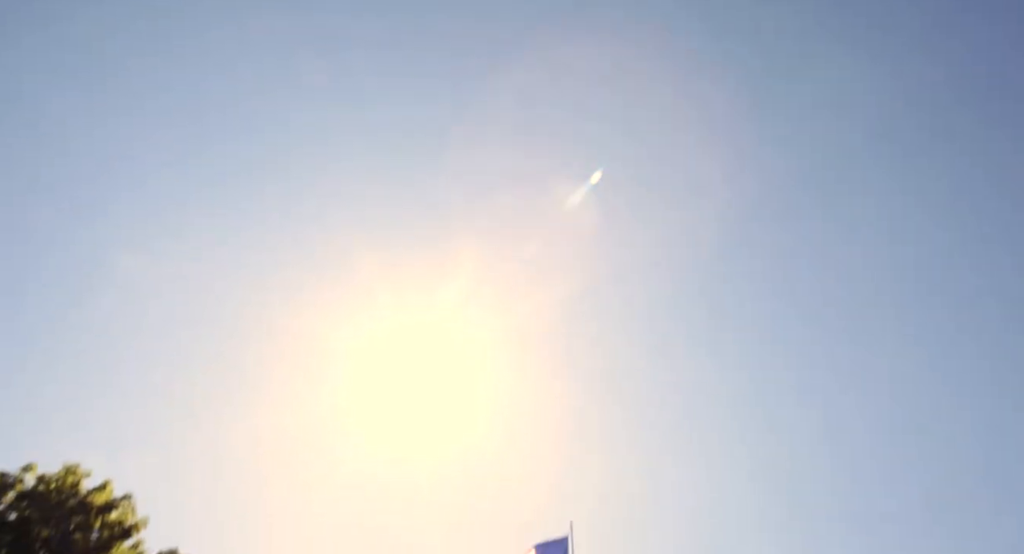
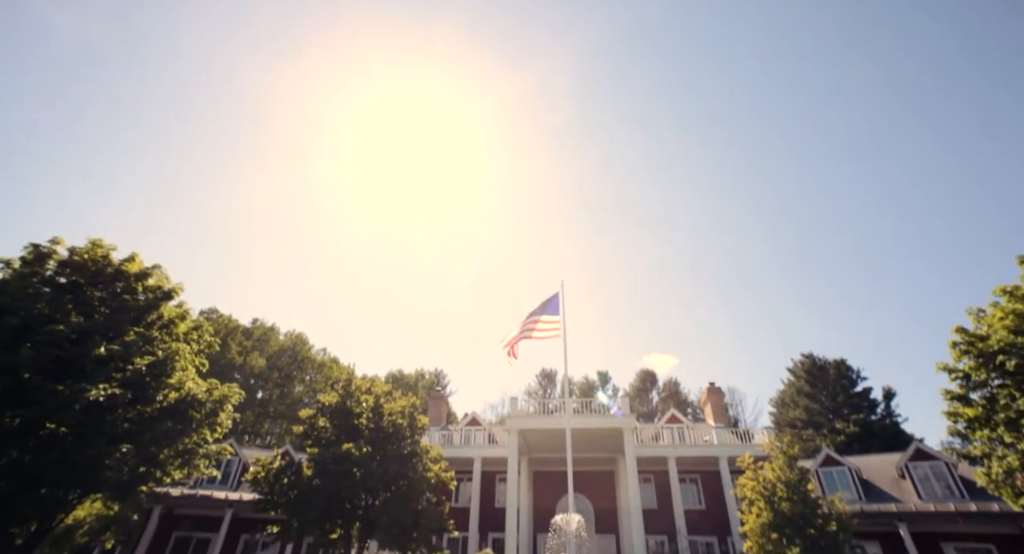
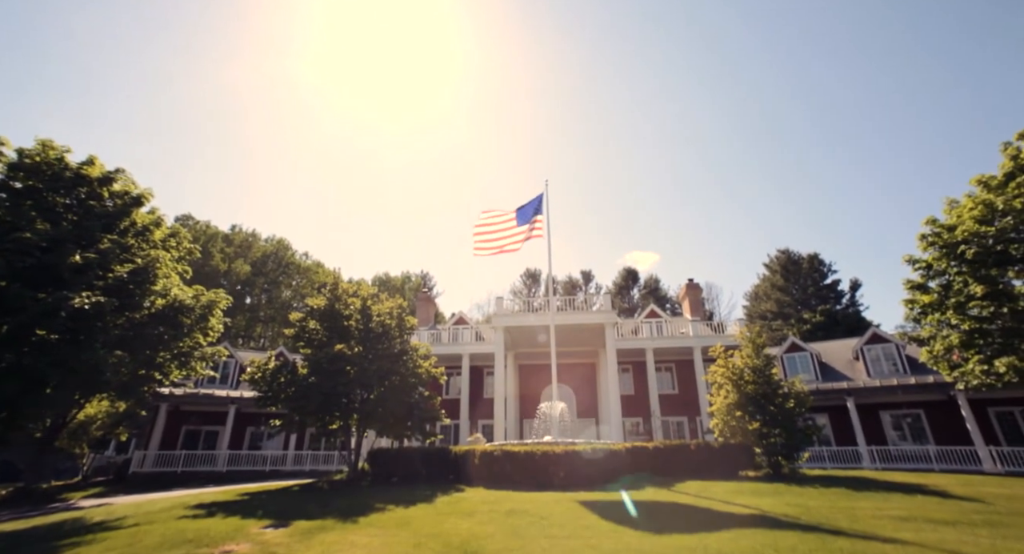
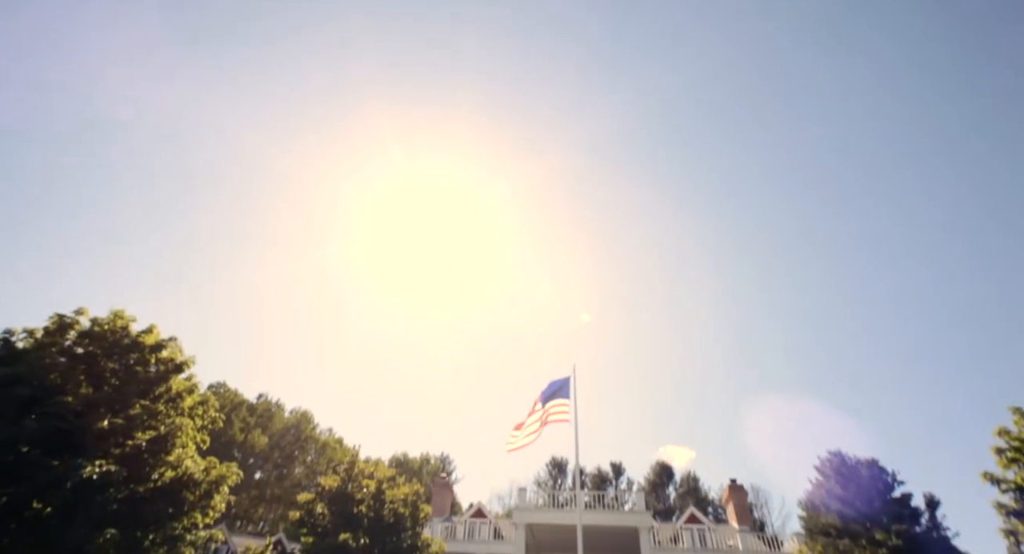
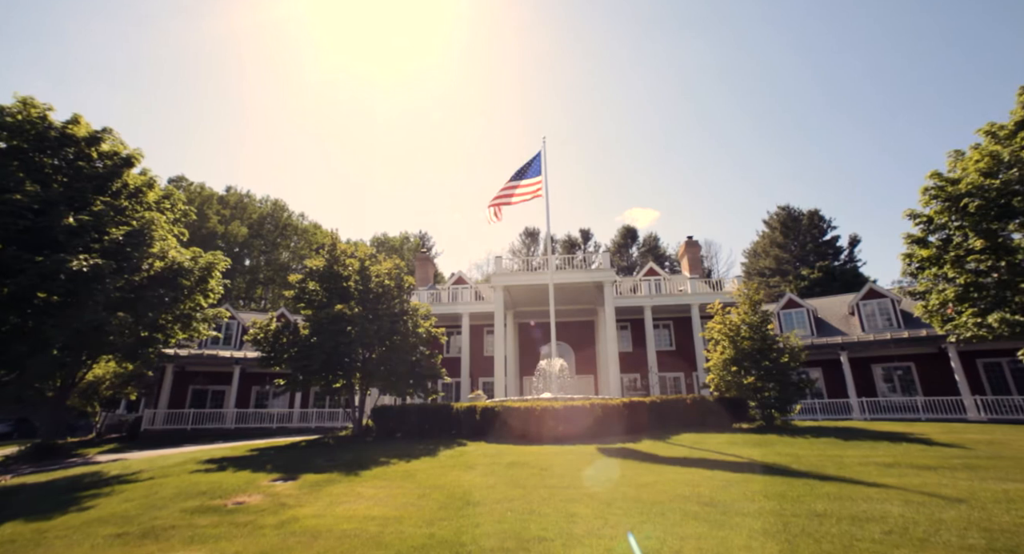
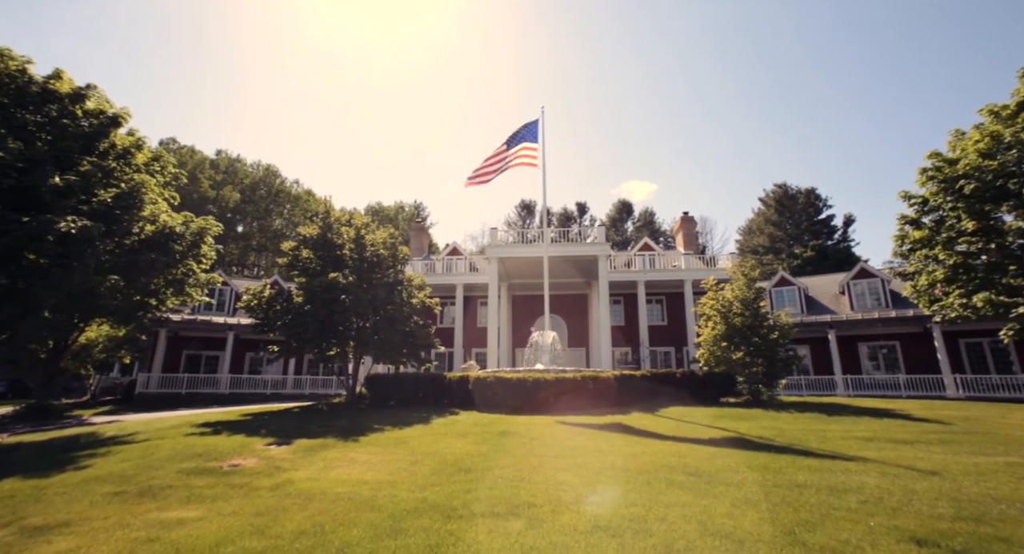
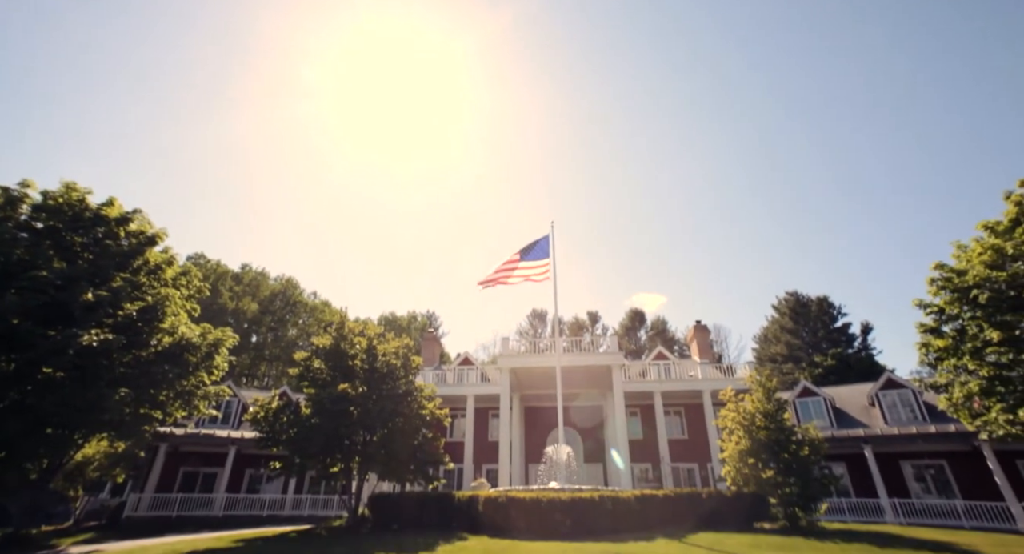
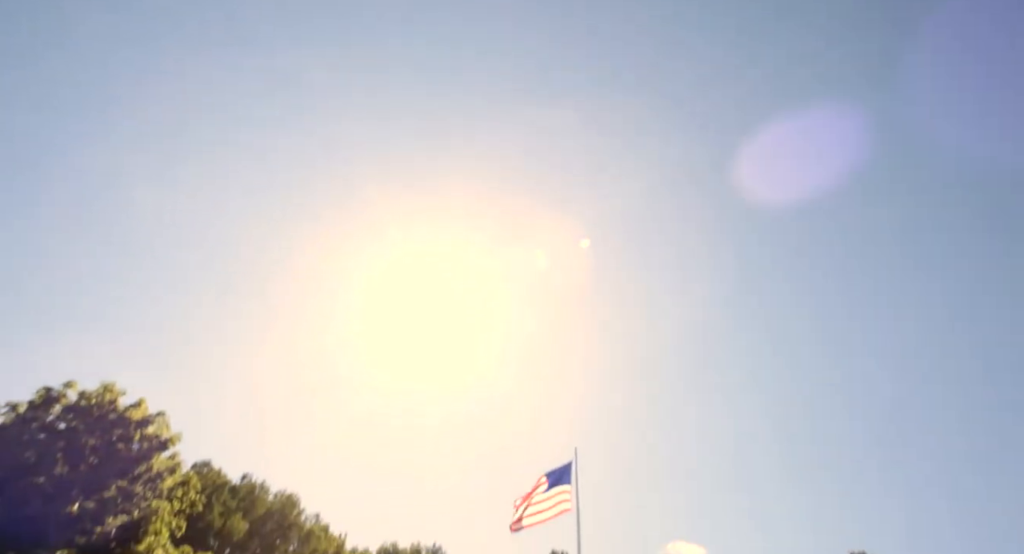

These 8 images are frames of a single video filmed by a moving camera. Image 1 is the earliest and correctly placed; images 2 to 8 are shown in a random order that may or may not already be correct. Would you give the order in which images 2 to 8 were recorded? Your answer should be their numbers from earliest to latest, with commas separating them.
8, 4, 2, 7, 3, 5, 6
